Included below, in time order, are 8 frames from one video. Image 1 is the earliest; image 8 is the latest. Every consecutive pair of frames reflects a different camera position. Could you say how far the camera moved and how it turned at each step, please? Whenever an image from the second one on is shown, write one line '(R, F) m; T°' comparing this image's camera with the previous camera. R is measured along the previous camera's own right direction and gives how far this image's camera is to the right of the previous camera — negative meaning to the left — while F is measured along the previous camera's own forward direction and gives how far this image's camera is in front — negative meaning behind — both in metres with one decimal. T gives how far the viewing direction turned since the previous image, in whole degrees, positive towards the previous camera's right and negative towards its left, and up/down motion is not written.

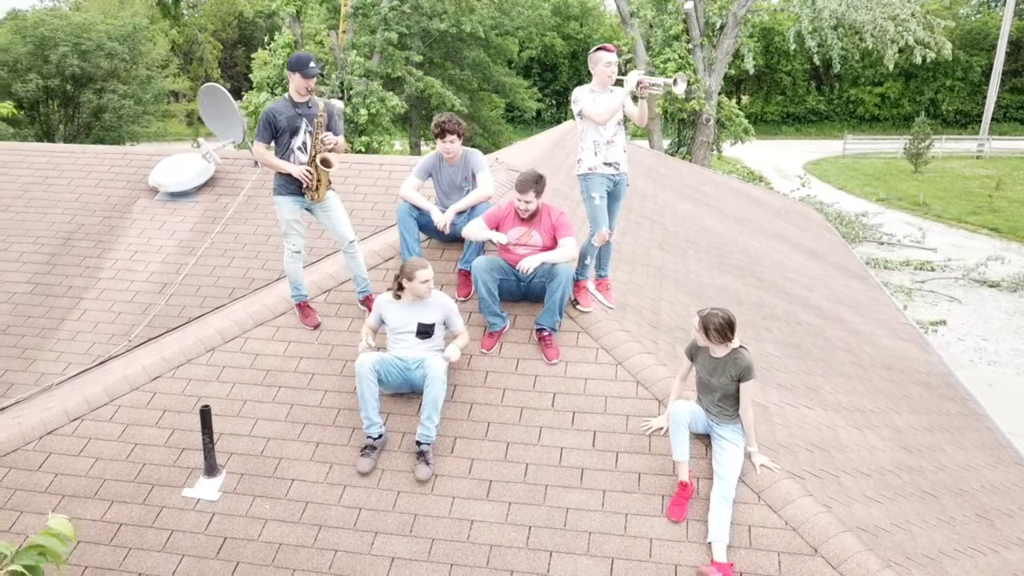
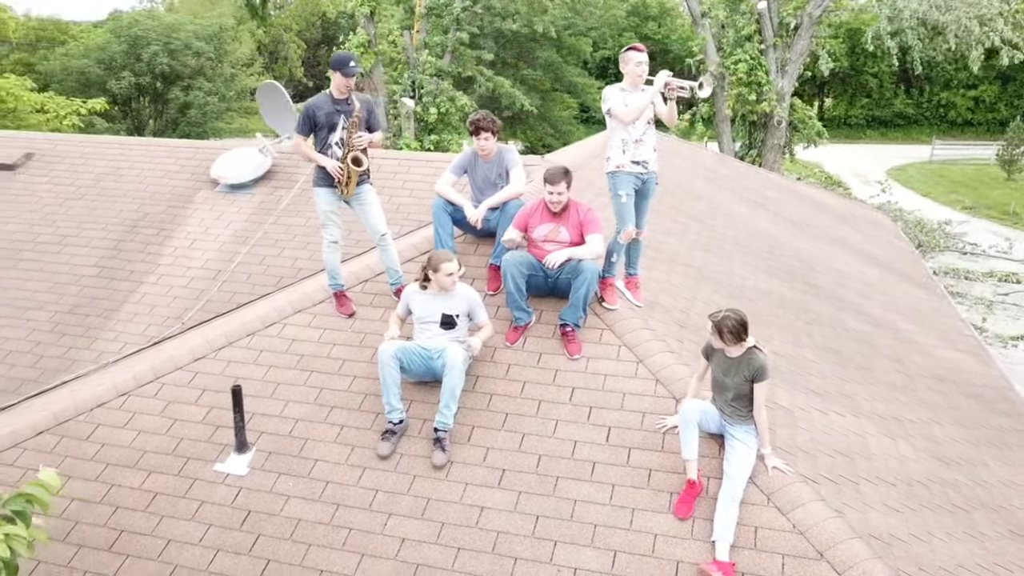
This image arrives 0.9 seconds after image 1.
(+0.3, -0.1) m; -5°
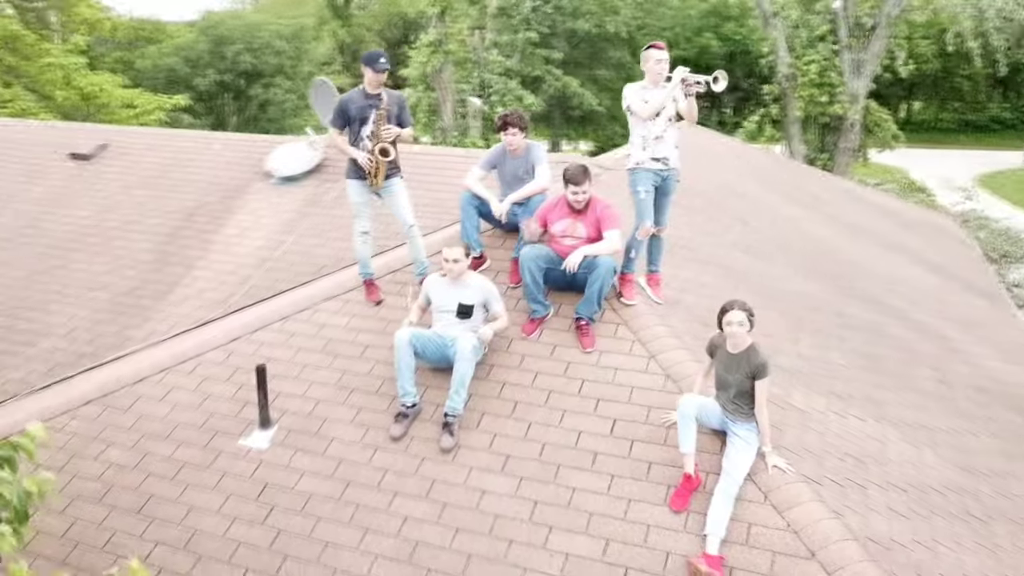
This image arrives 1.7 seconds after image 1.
(+0.4, -0.1) m; -5°
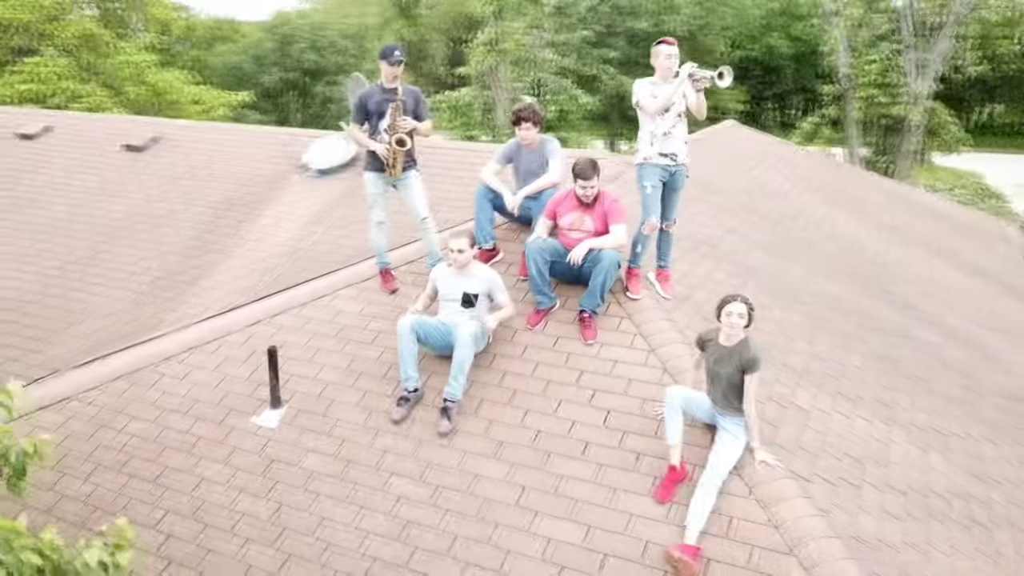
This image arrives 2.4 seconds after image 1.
(+0.4, -0.1) m; -4°
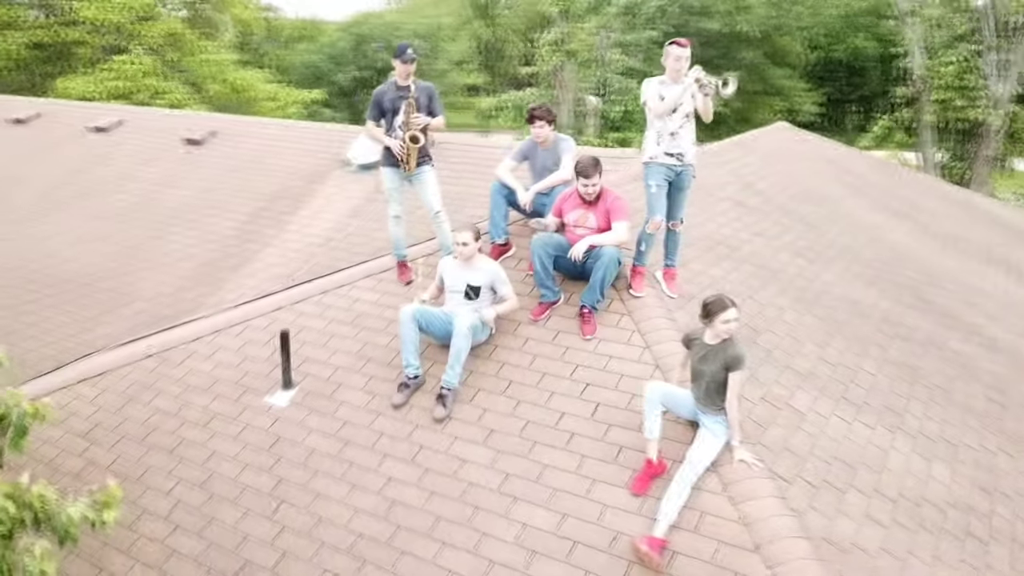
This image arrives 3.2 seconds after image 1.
(+0.6, -0.1) m; -5°
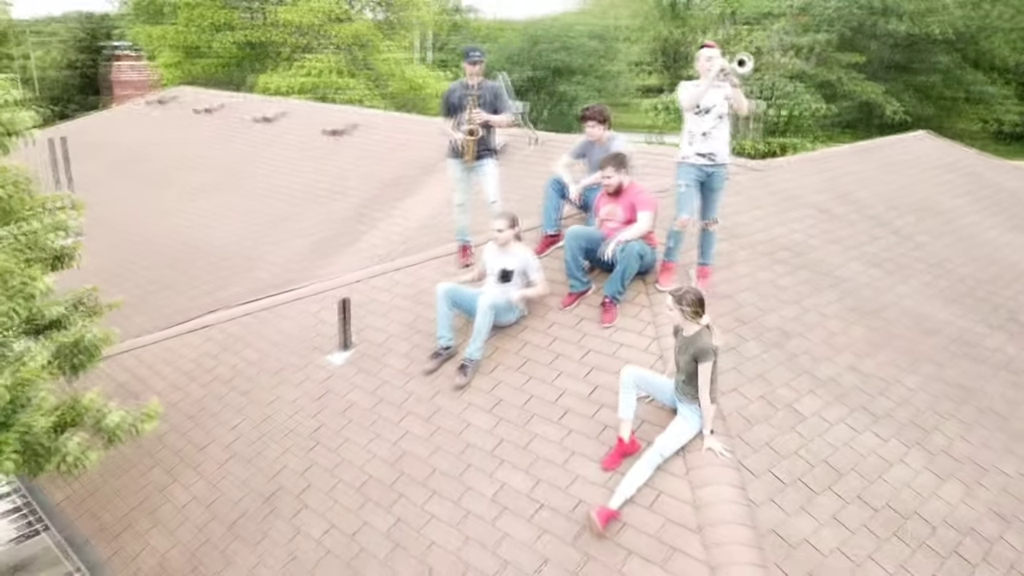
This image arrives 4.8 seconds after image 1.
(+1.2, -0.4) m; -13°
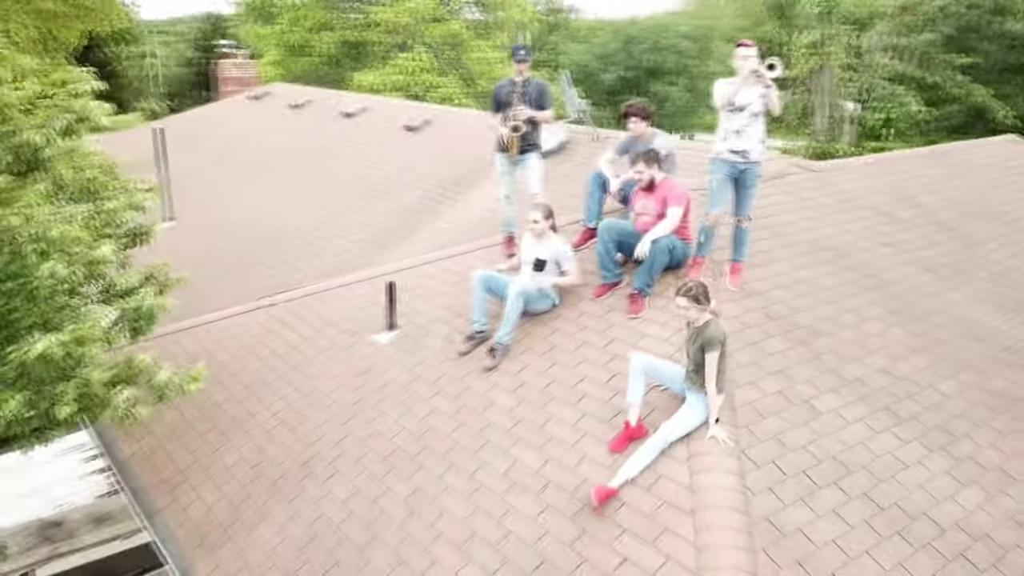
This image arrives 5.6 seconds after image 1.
(+0.5, -0.2) m; -7°
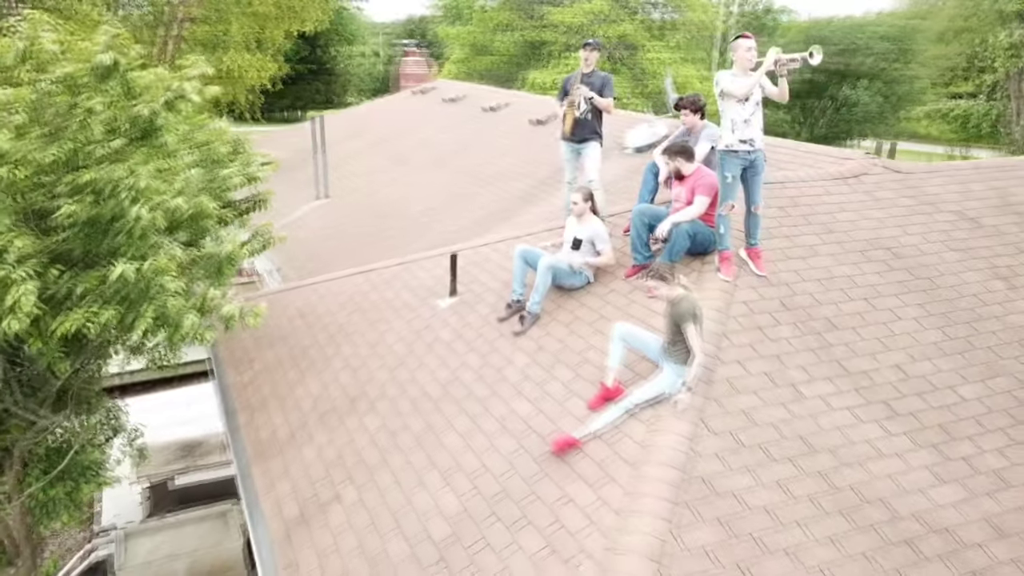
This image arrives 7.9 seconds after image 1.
(+1.4, -0.5) m; -13°
